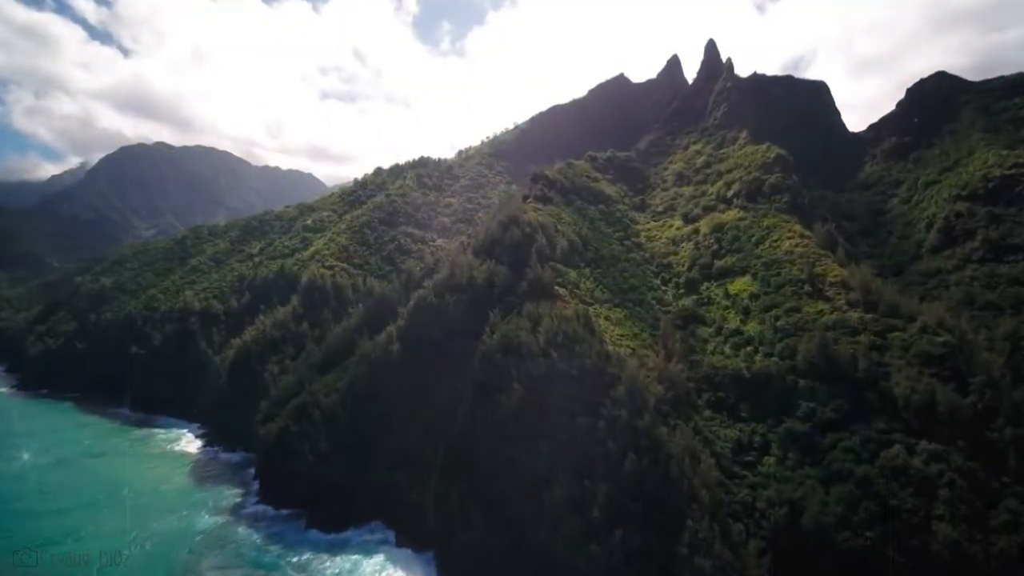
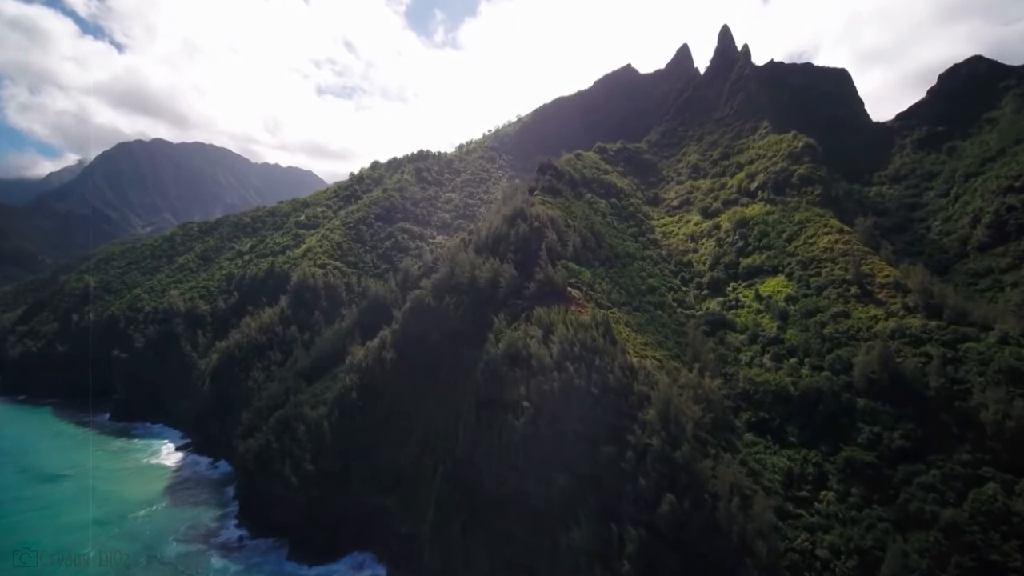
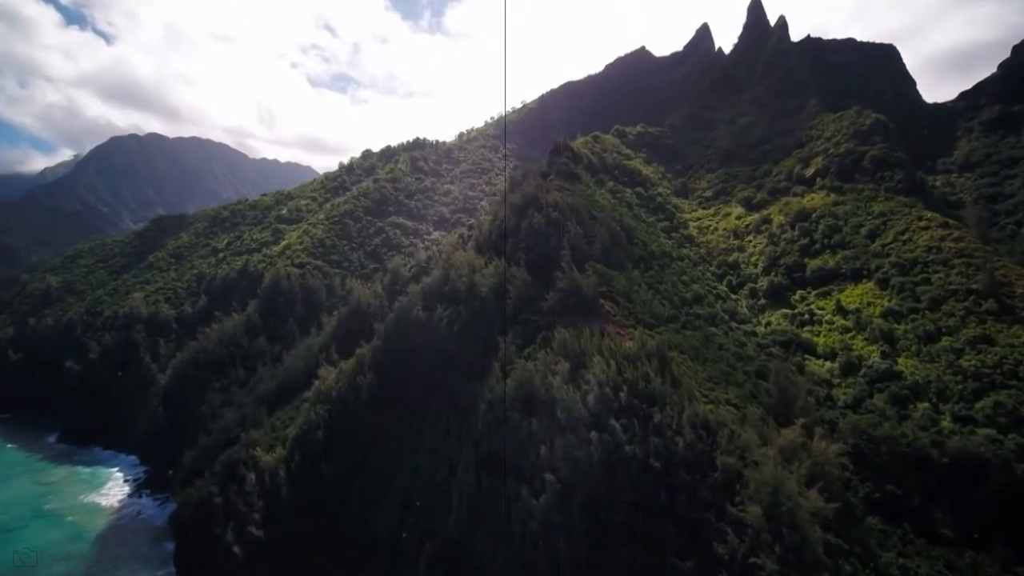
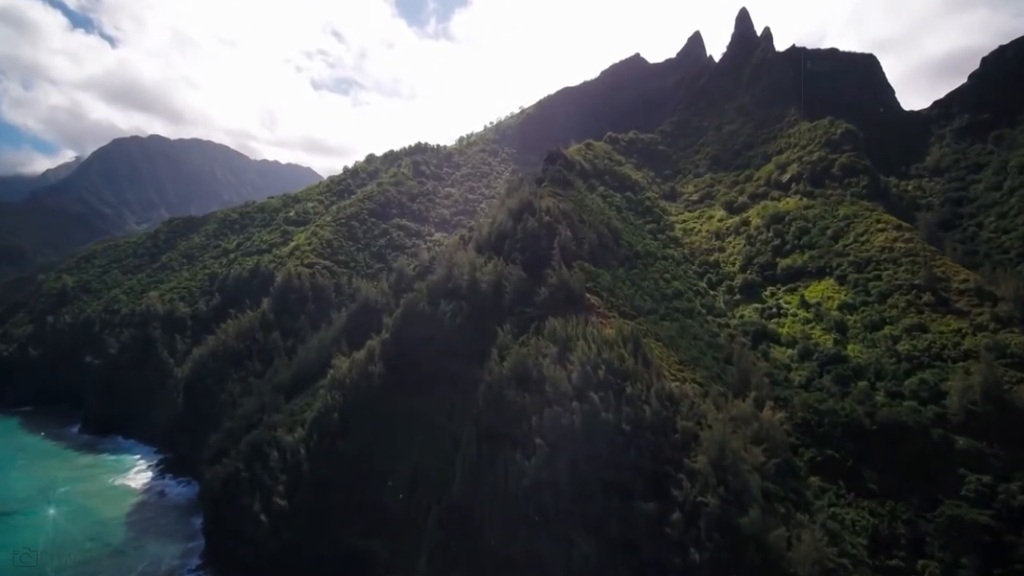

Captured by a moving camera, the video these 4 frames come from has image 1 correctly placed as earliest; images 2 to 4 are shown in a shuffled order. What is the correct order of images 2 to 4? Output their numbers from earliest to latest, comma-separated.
2, 4, 3
